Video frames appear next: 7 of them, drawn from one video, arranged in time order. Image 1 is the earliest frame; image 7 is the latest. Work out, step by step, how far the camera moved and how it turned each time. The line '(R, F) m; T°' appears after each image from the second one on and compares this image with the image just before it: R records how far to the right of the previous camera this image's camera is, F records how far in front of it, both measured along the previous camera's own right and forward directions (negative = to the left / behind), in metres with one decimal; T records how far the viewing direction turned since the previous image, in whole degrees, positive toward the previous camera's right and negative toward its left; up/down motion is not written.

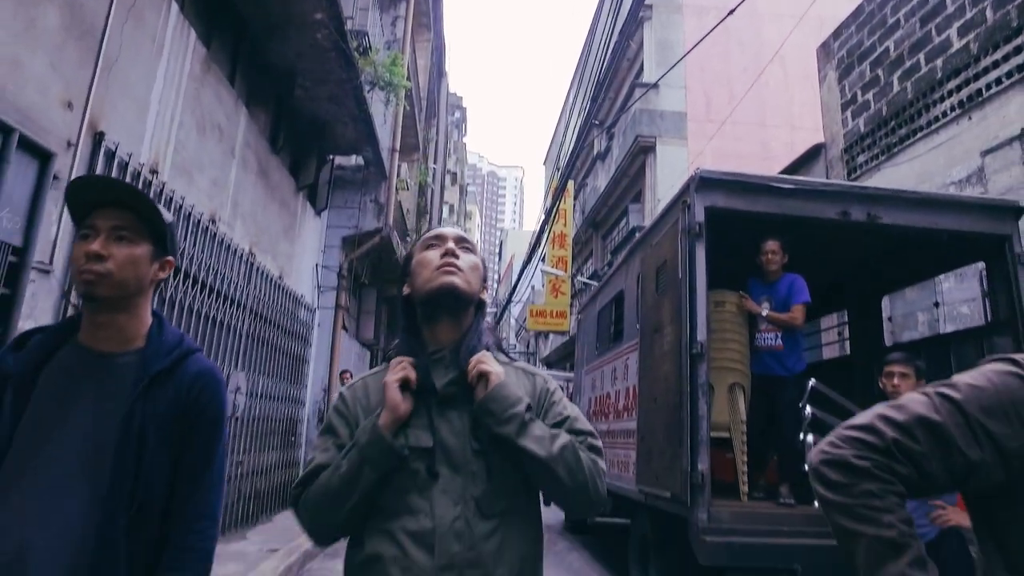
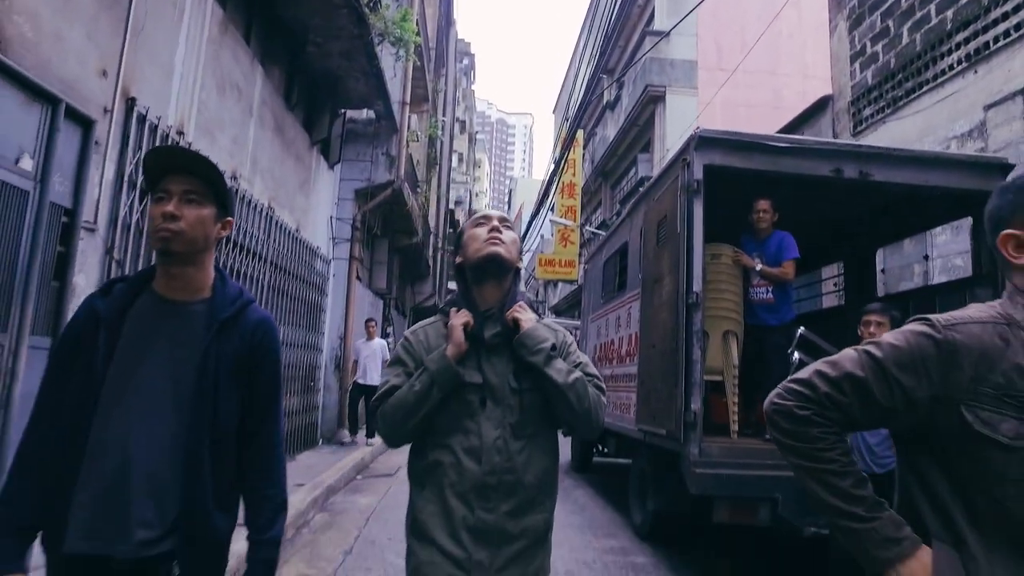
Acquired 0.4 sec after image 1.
(0.0, -0.3) m; -1°
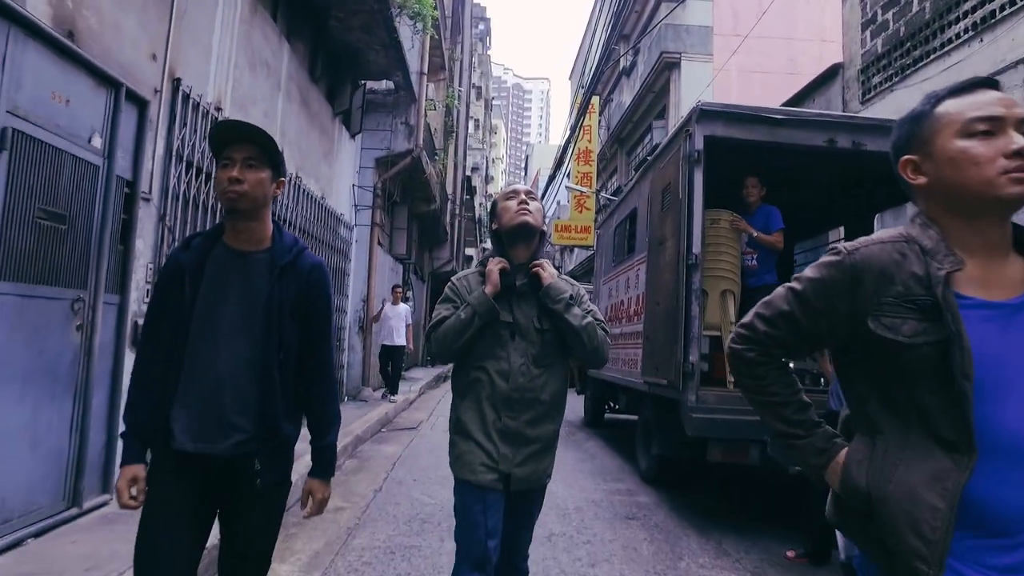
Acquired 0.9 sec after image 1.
(0.0, -0.4) m; -1°
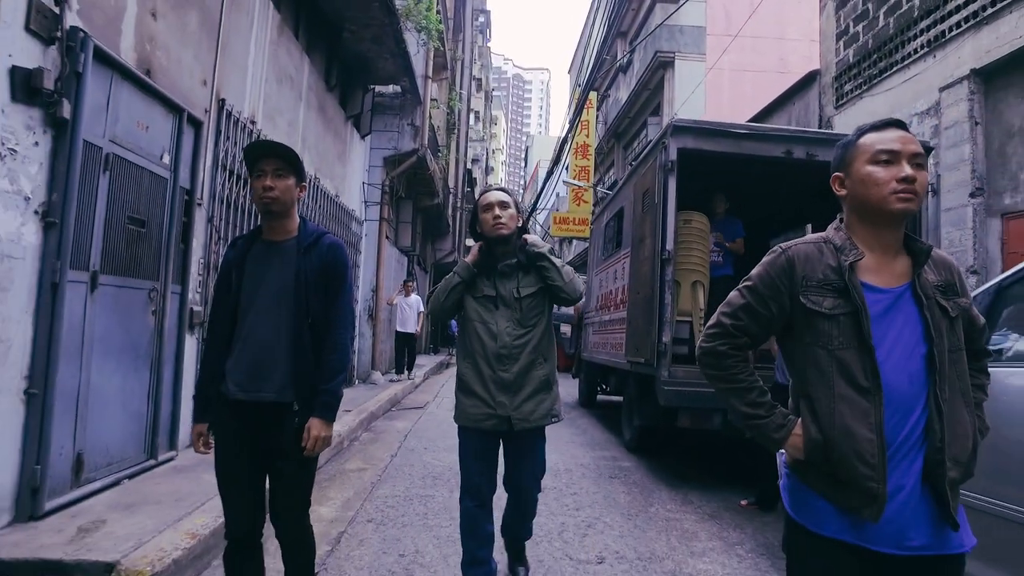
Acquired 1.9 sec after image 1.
(0.0, -0.8) m; 0°
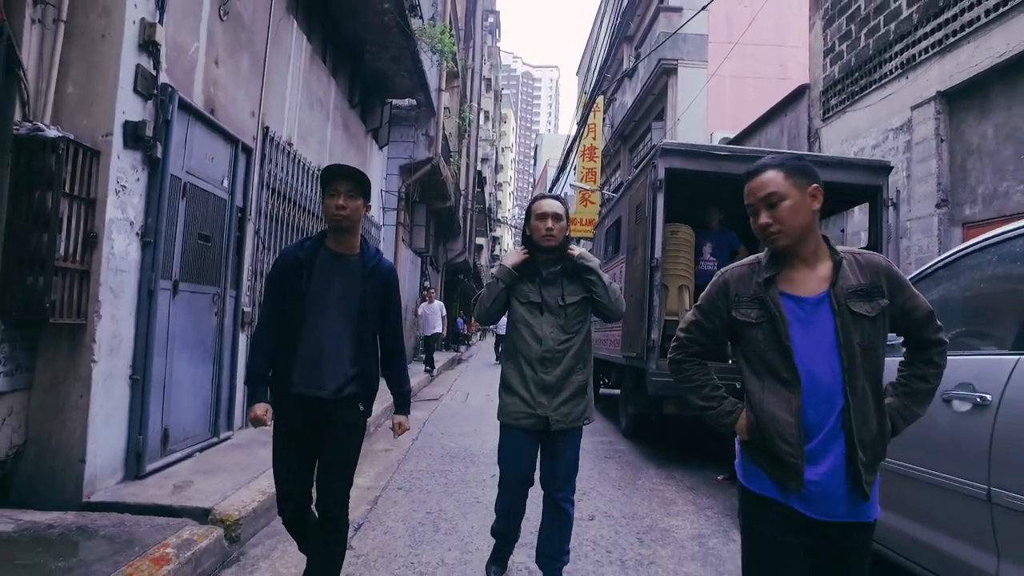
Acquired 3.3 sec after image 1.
(0.0, -0.8) m; -1°
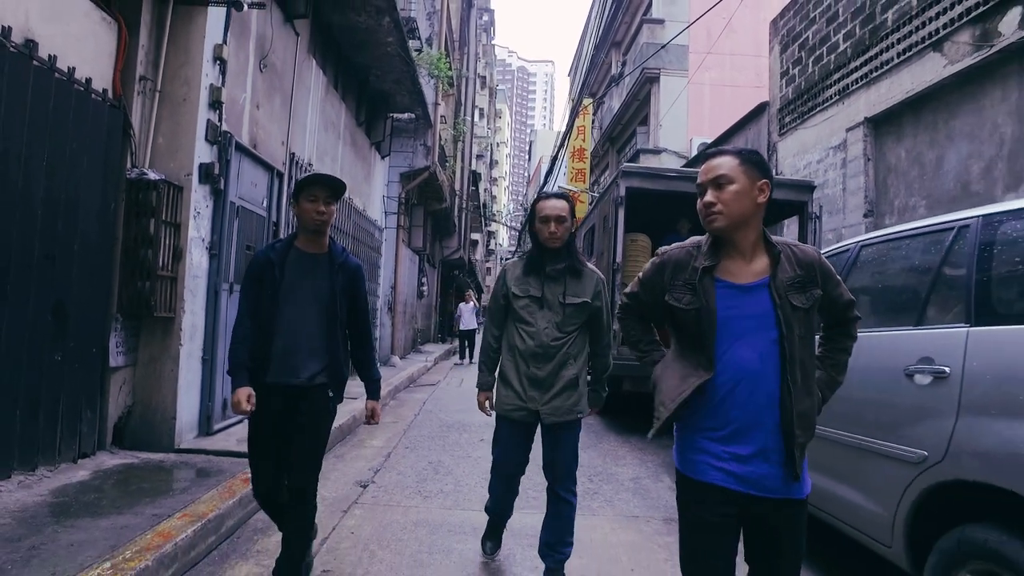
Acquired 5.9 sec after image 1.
(+0.1, -1.3) m; 0°
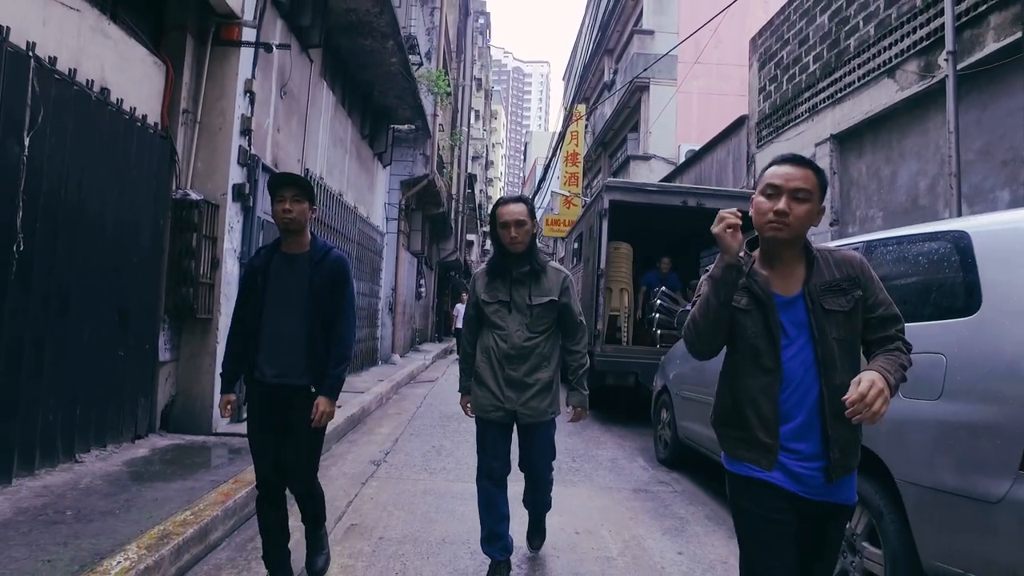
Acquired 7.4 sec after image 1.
(0.0, -0.8) m; 0°
